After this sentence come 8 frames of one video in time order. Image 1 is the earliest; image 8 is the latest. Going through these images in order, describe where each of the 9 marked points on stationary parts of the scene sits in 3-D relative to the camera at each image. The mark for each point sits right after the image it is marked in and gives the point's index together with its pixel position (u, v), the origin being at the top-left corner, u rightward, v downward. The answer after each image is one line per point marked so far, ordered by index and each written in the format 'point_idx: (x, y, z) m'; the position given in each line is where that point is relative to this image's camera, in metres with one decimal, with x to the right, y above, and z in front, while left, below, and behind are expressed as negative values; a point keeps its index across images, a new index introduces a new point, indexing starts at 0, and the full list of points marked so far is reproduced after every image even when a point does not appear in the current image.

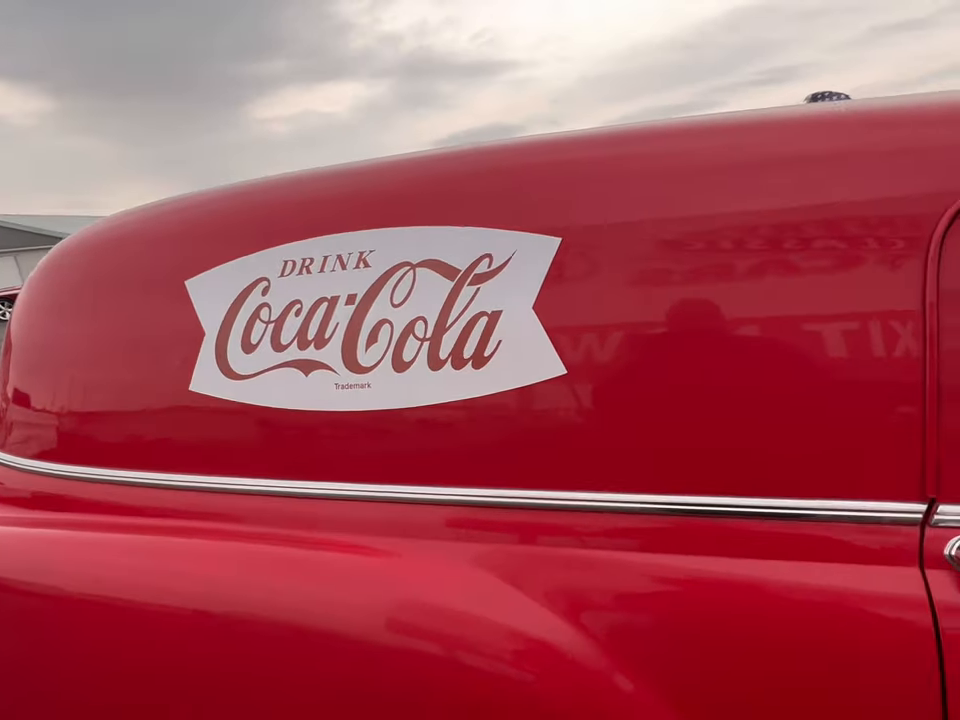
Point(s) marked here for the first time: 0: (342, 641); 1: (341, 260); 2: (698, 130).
0: (-0.2, -0.5, +1.0) m
1: (-0.3, +0.2, +1.1) m
2: (+0.4, +0.4, +1.0) m
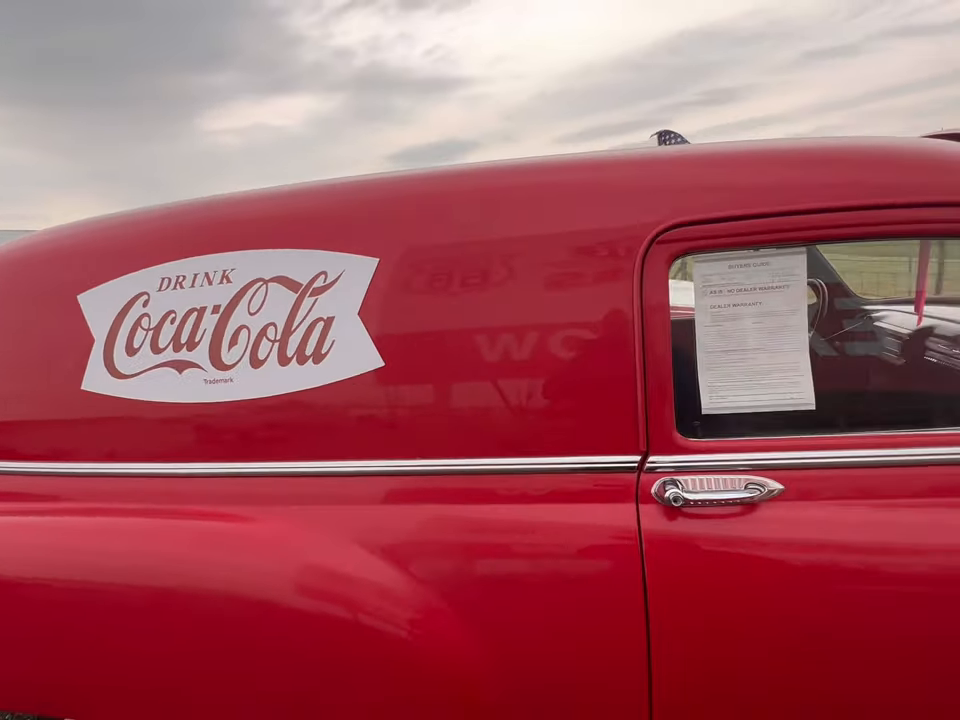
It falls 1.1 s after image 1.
0: (-0.6, -0.5, +1.2) m
1: (-0.6, +0.2, +1.3) m
2: (0.0, +0.4, +1.3) m
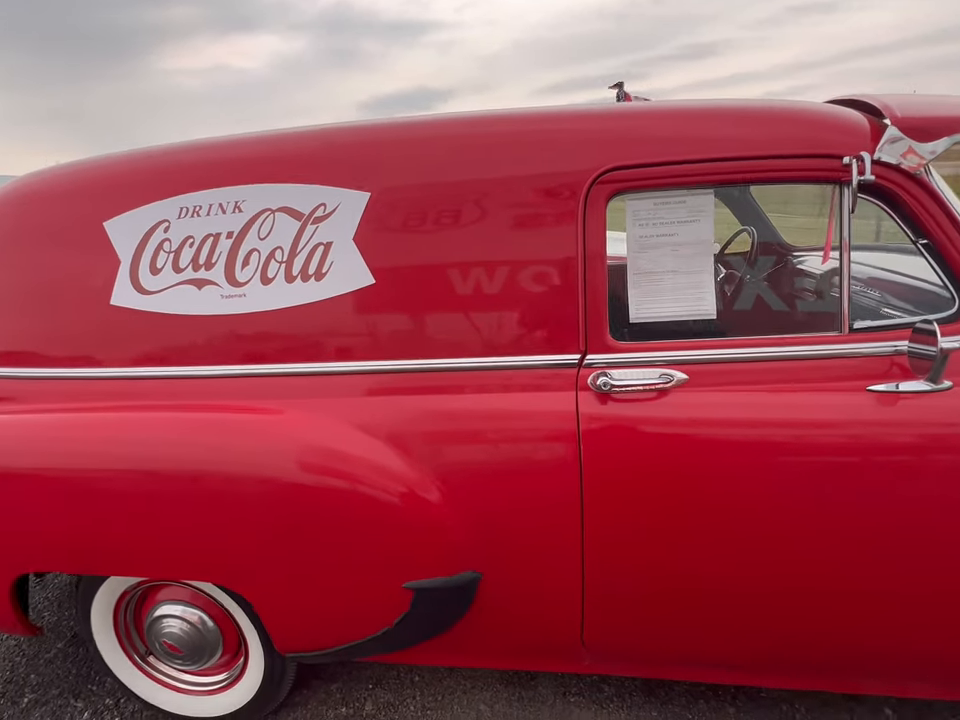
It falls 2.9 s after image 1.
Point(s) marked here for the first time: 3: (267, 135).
0: (-0.6, -0.3, +1.5) m
1: (-0.7, +0.4, +1.6) m
2: (0.0, +0.7, +1.5) m
3: (-0.6, +0.6, +1.6) m
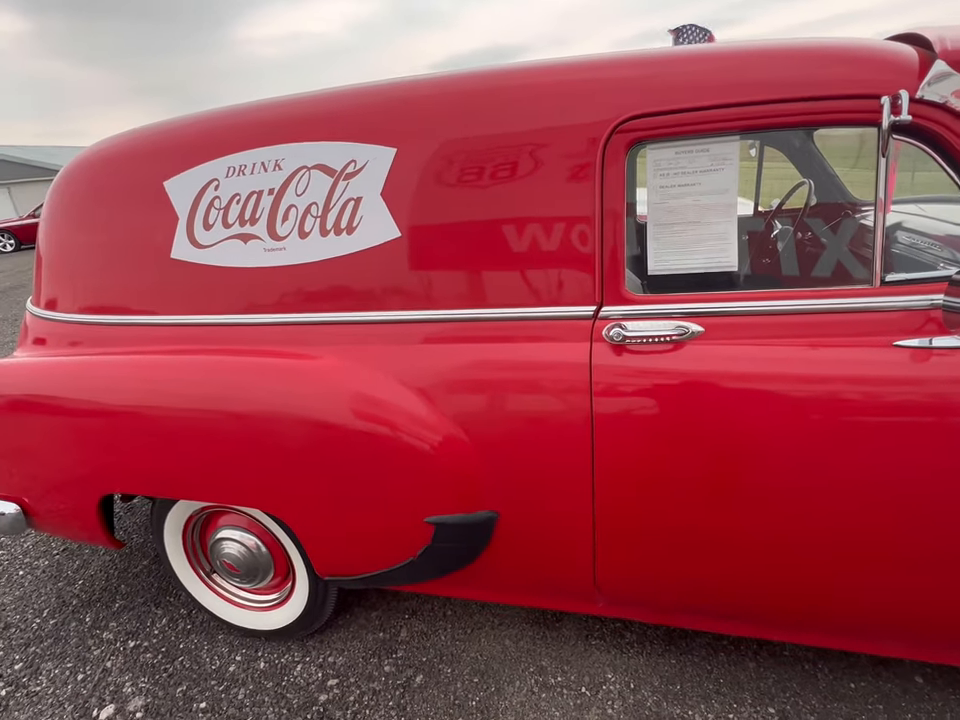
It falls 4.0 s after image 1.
0: (-0.6, -0.1, +1.6) m
1: (-0.6, +0.6, +1.7) m
2: (0.0, +0.8, +1.6) m
3: (-0.5, +0.8, +1.7) m
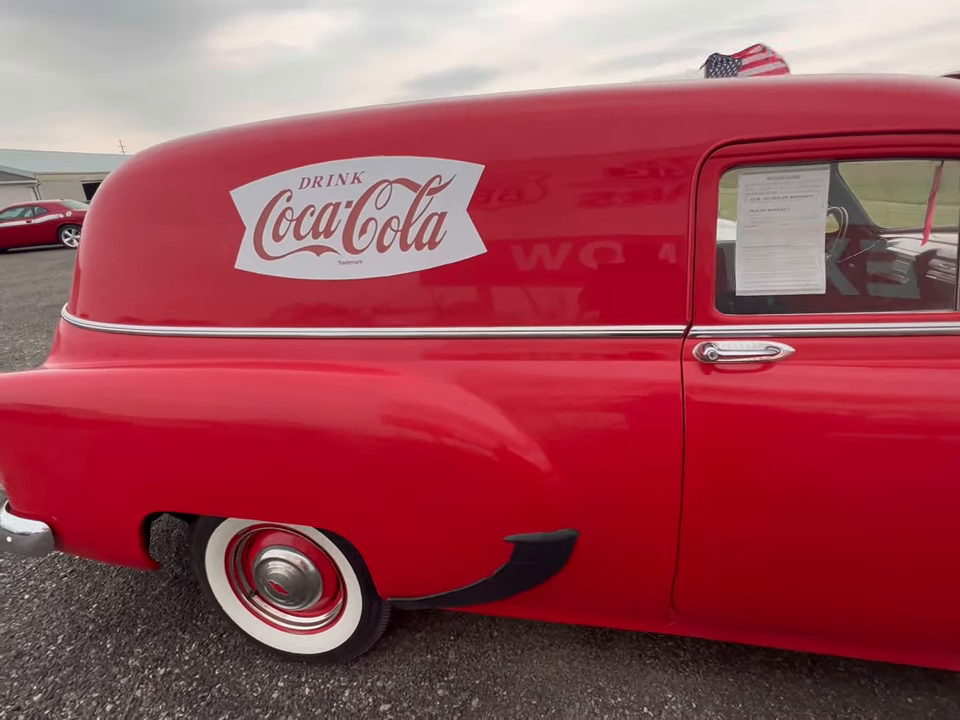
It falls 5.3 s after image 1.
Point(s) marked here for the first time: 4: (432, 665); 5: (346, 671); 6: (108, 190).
0: (-0.4, -0.2, +1.6) m
1: (-0.4, +0.5, +1.7) m
2: (+0.3, +0.7, +1.6) m
3: (-0.3, +0.8, +1.7) m
4: (-0.2, -1.1, +2.1) m
5: (-0.5, -1.1, +2.1) m
6: (-1.4, +0.6, +2.1) m
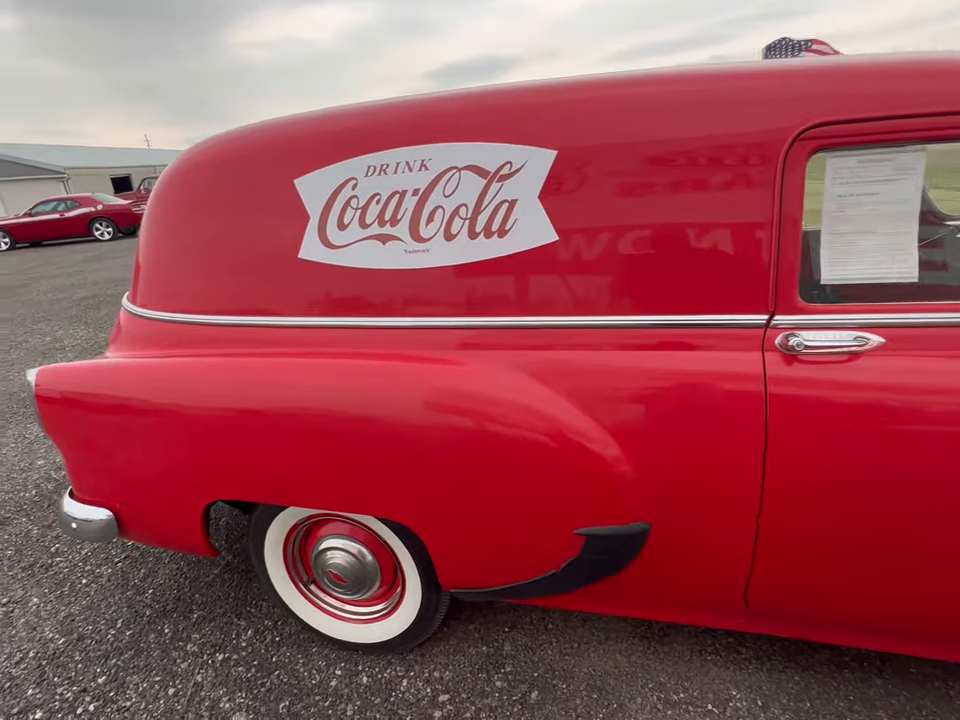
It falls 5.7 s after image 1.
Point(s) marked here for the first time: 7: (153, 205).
0: (-0.2, -0.1, +1.6) m
1: (-0.2, +0.6, +1.6) m
2: (+0.5, +0.8, +1.5) m
3: (-0.1, +0.8, +1.7) m
4: (0.0, -1.1, +2.1) m
5: (-0.3, -1.1, +2.1) m
6: (-1.2, +0.7, +2.1) m
7: (-1.3, +0.6, +2.2) m
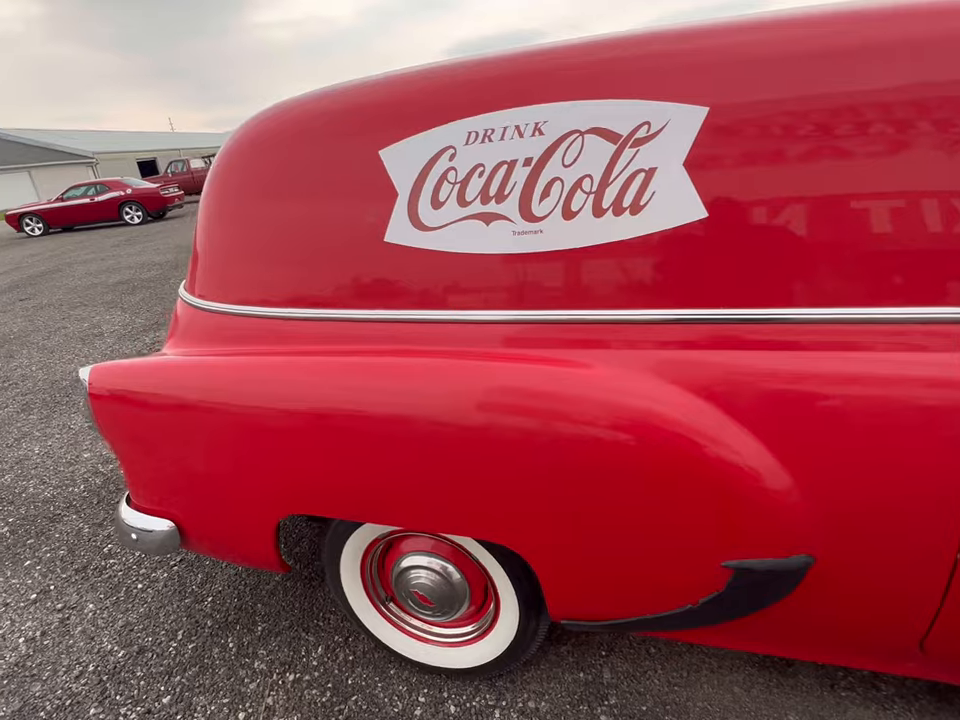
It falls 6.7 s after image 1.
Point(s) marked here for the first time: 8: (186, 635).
0: (+0.1, -0.1, +1.4) m
1: (+0.1, +0.6, +1.4) m
2: (+0.8, +0.8, +1.2) m
3: (+0.2, +0.8, +1.4) m
4: (+0.4, -1.1, +1.9) m
5: (0.0, -1.1, +1.9) m
6: (-0.9, +0.7, +1.9) m
7: (-0.9, +0.6, +2.0) m
8: (-1.2, -1.1, +2.3) m
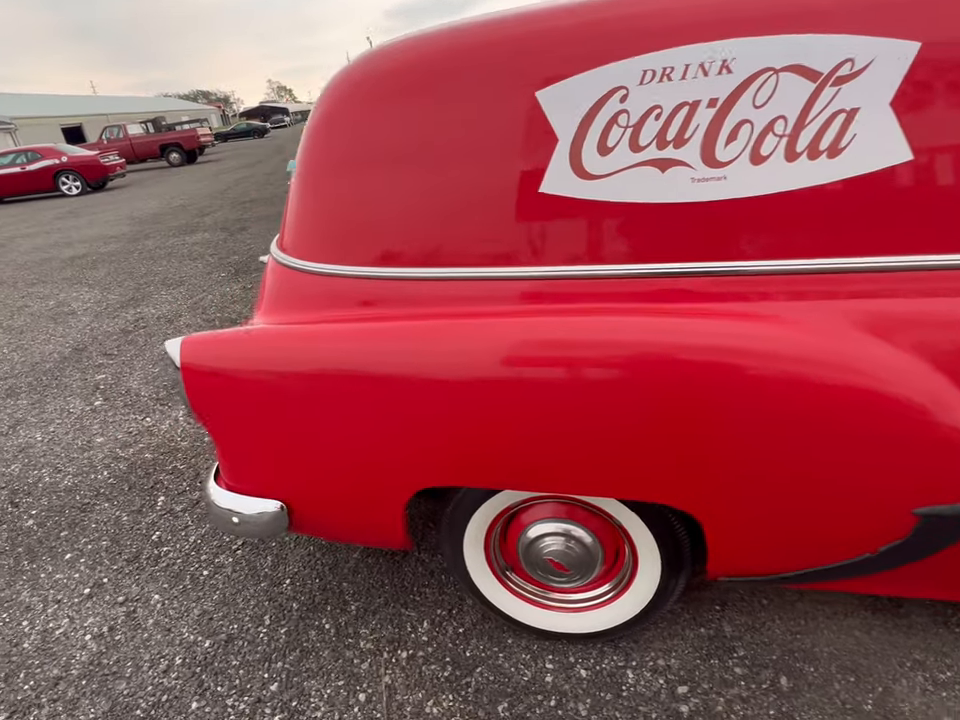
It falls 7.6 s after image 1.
0: (+0.6, 0.0, +1.3) m
1: (+0.5, +0.7, +1.3) m
2: (+1.2, +0.9, +1.2) m
3: (+0.6, +0.9, +1.3) m
4: (+0.8, -0.9, +1.9) m
5: (+0.5, -1.0, +1.9) m
6: (-0.5, +0.8, +1.8) m
7: (-0.6, +0.7, +1.8) m
8: (-0.8, -1.0, +2.2) m
